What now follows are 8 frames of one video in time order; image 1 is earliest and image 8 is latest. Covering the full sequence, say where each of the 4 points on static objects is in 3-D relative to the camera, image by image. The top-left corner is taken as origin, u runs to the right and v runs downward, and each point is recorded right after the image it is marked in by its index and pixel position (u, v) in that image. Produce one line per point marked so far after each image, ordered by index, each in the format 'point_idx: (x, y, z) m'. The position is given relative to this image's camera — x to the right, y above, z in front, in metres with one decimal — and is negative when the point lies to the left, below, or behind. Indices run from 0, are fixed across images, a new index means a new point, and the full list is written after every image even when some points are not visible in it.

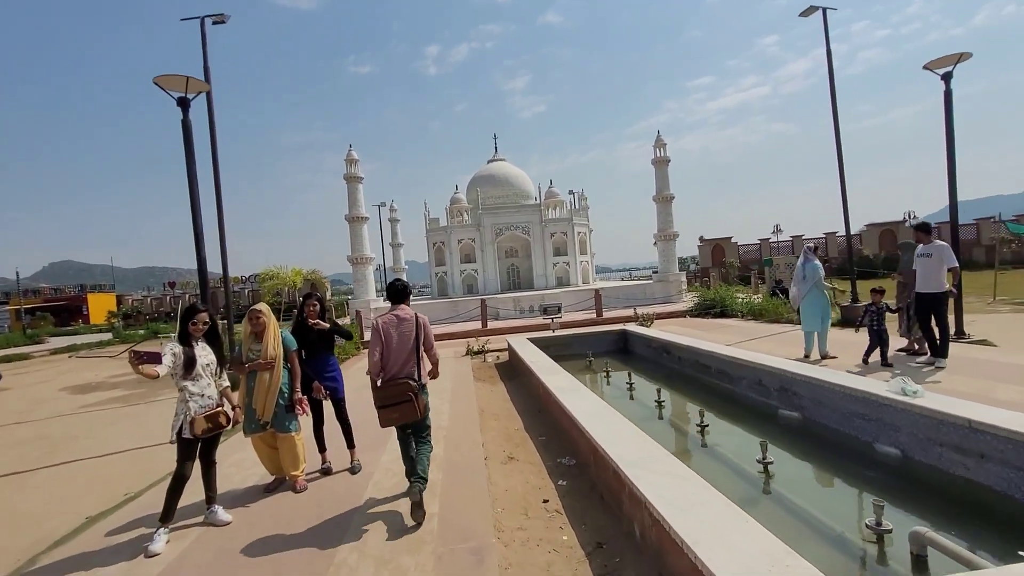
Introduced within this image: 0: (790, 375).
0: (+3.1, -1.0, +5.4) m
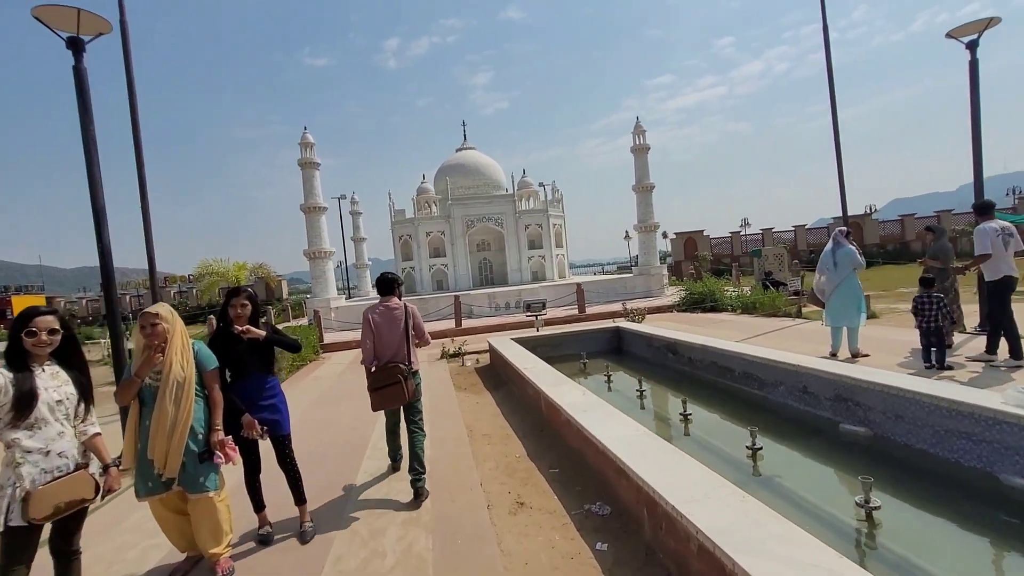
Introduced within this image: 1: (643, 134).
0: (+3.1, -0.9, +4.4) m
1: (+4.9, +5.7, +18.0) m
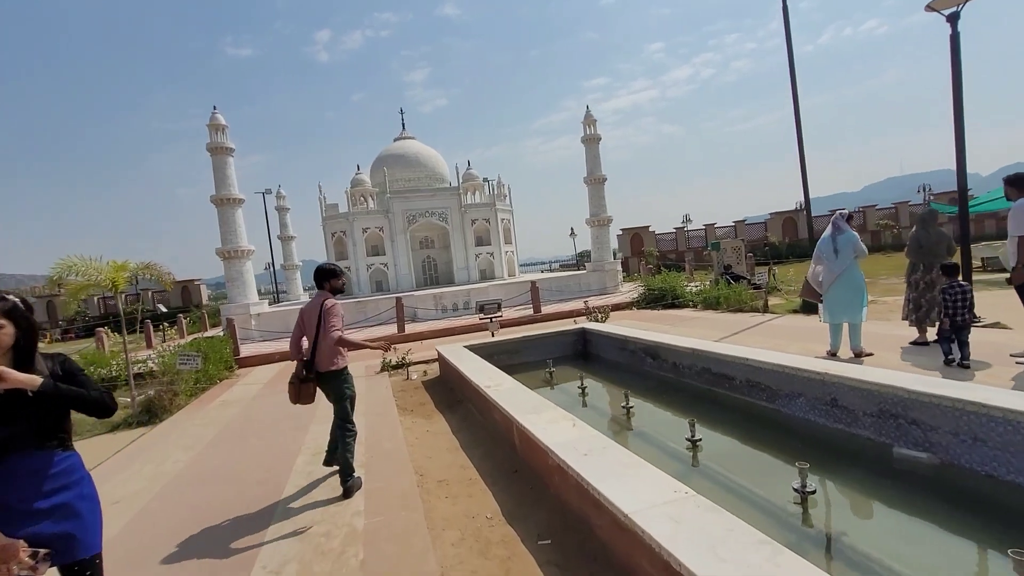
0: (+2.8, -0.8, +3.5) m
1: (+2.9, +5.8, +17.3) m
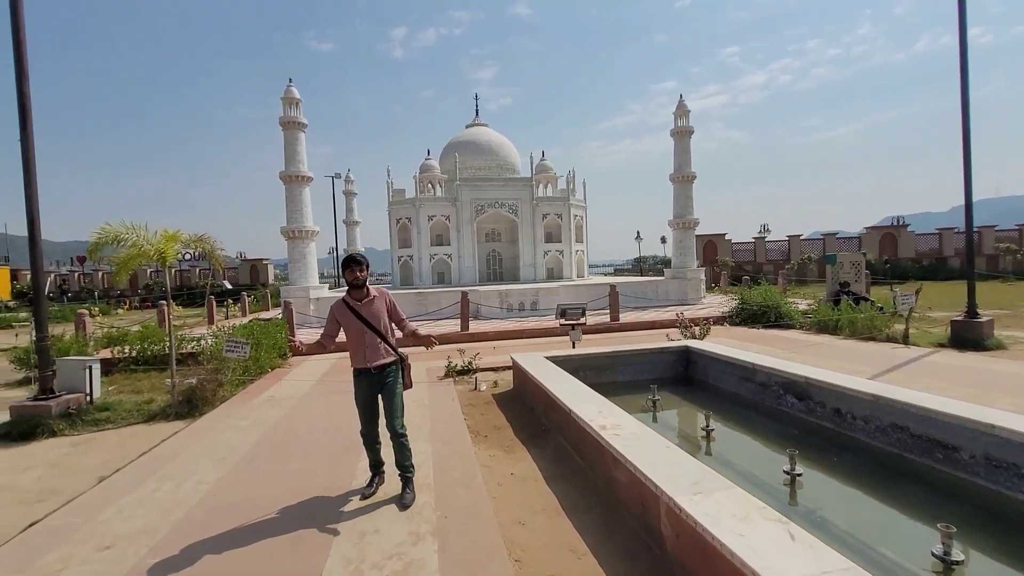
0: (+3.6, -1.0, +1.9) m
1: (+5.6, +5.5, +15.5) m
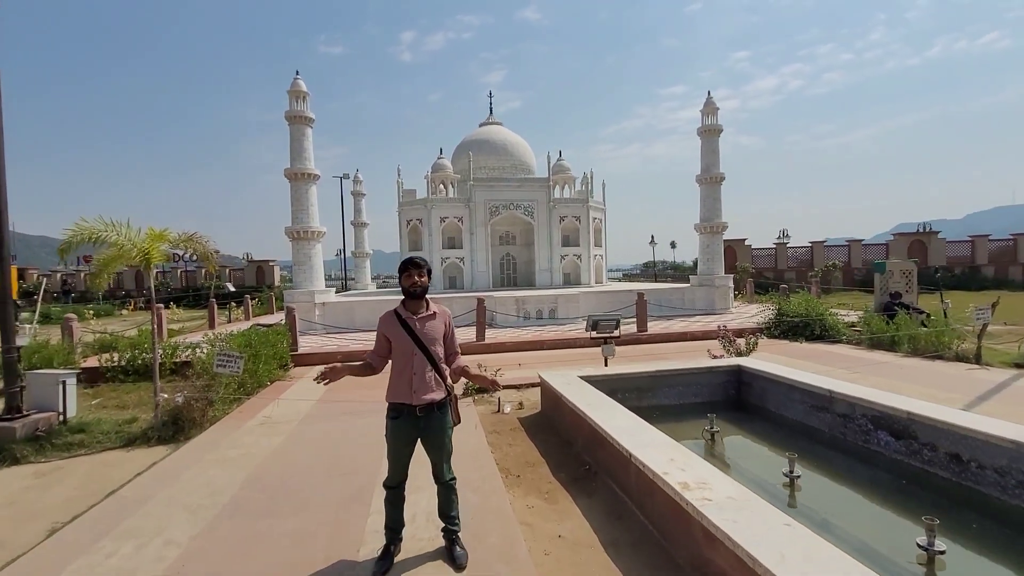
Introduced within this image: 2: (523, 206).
0: (+3.9, -1.1, +1.1) m
1: (+6.1, +5.3, +14.7) m
2: (+0.4, +2.8, +16.7) m
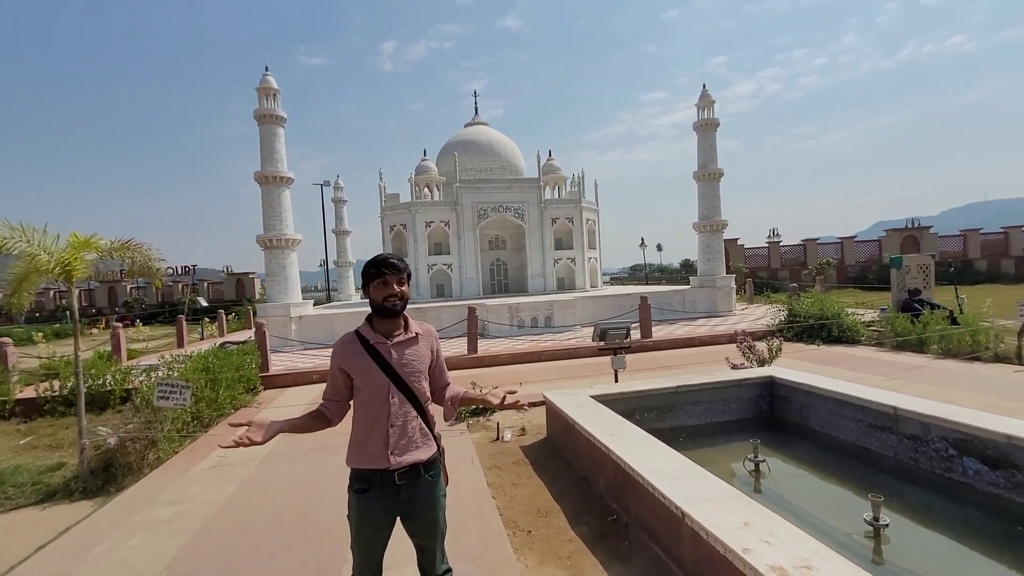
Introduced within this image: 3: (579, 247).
0: (+4.0, -1.1, +0.3) m
1: (+5.8, +5.2, +14.1) m
2: (0.0, +2.6, +15.9) m
3: (+2.2, +1.4, +16.3) m
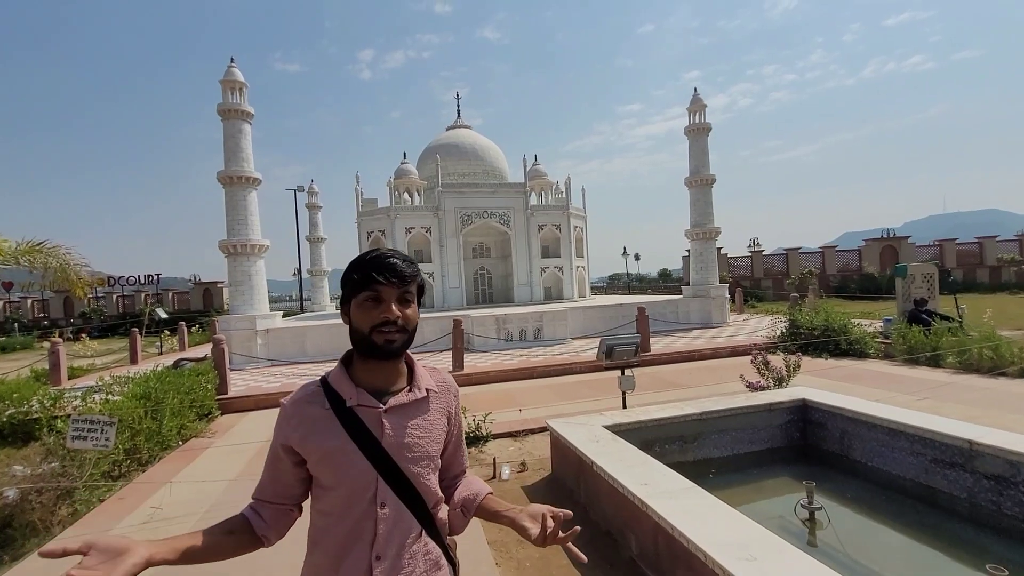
0: (+4.2, -1.1, -0.3) m
1: (+5.3, +5.0, +13.7) m
2: (-0.5, +2.3, +15.2) m
3: (+1.7, +1.0, +15.7) m
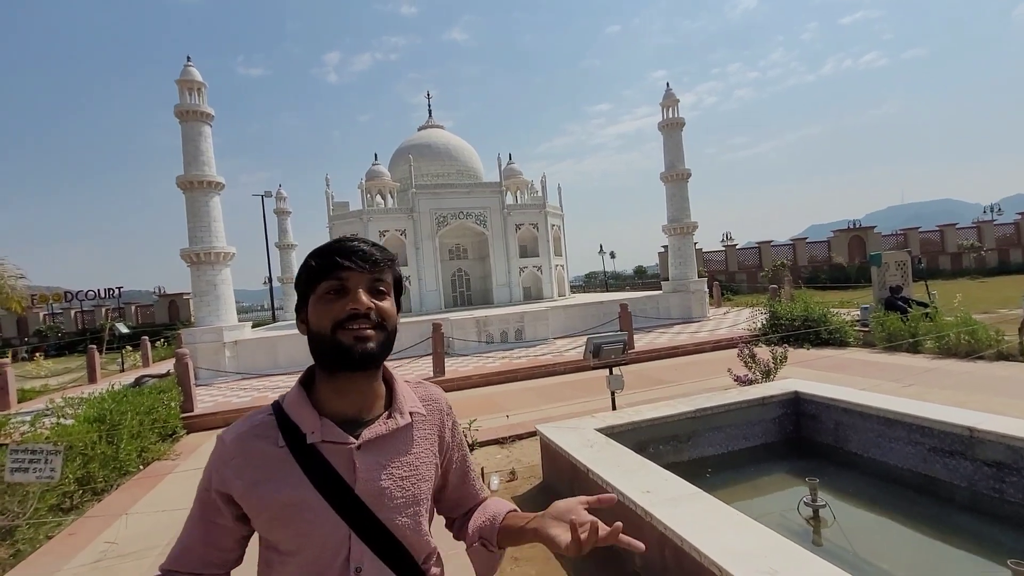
0: (+4.3, -0.9, -0.3) m
1: (+4.6, +5.1, +13.7) m
2: (-1.2, +2.2, +14.9) m
3: (+1.0, +1.1, +15.5) m
